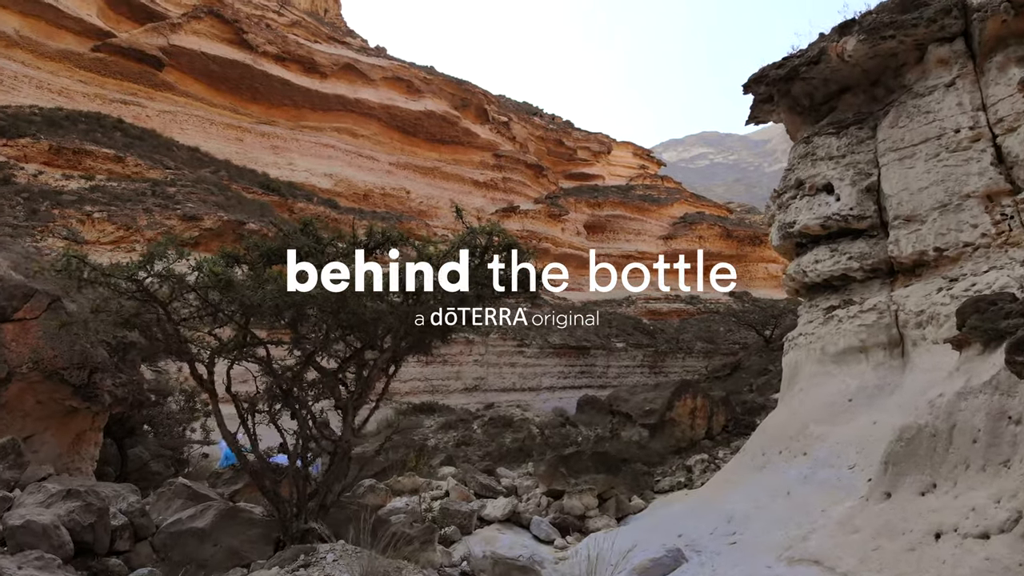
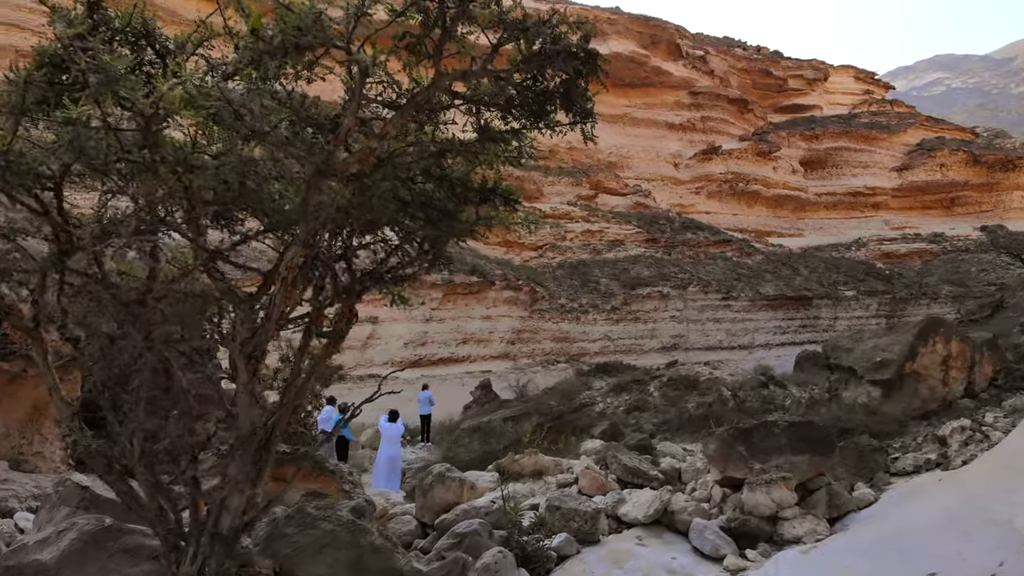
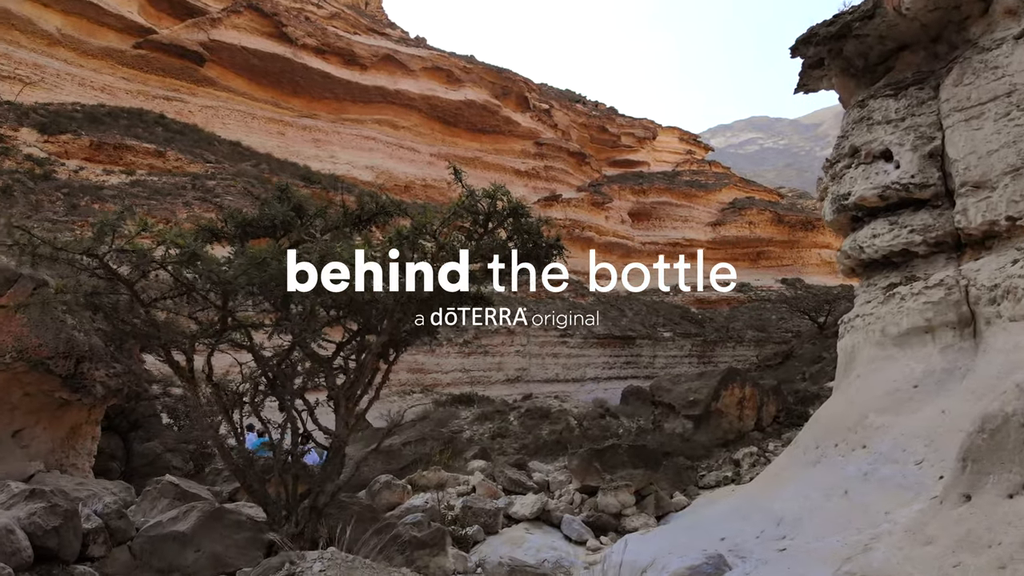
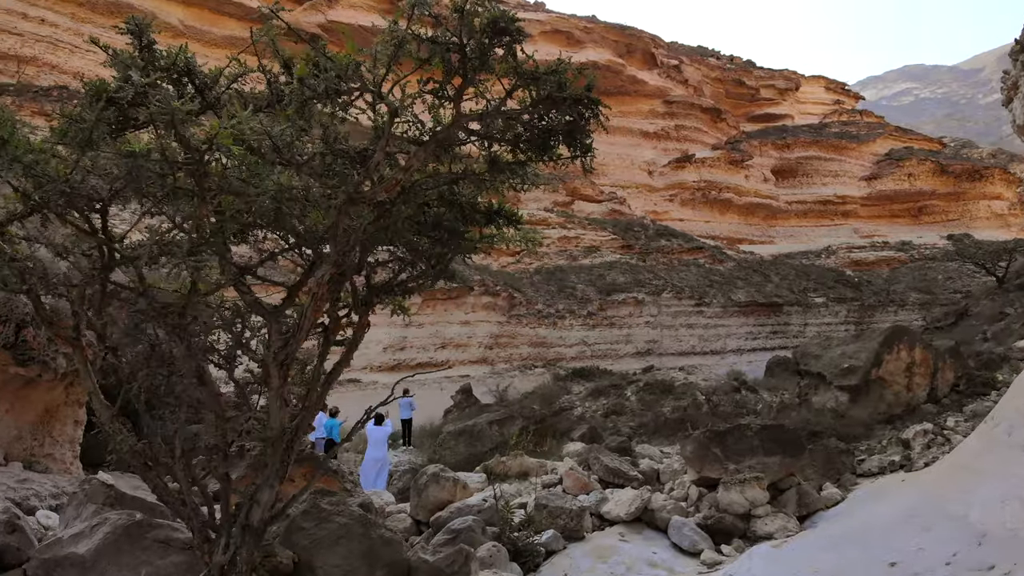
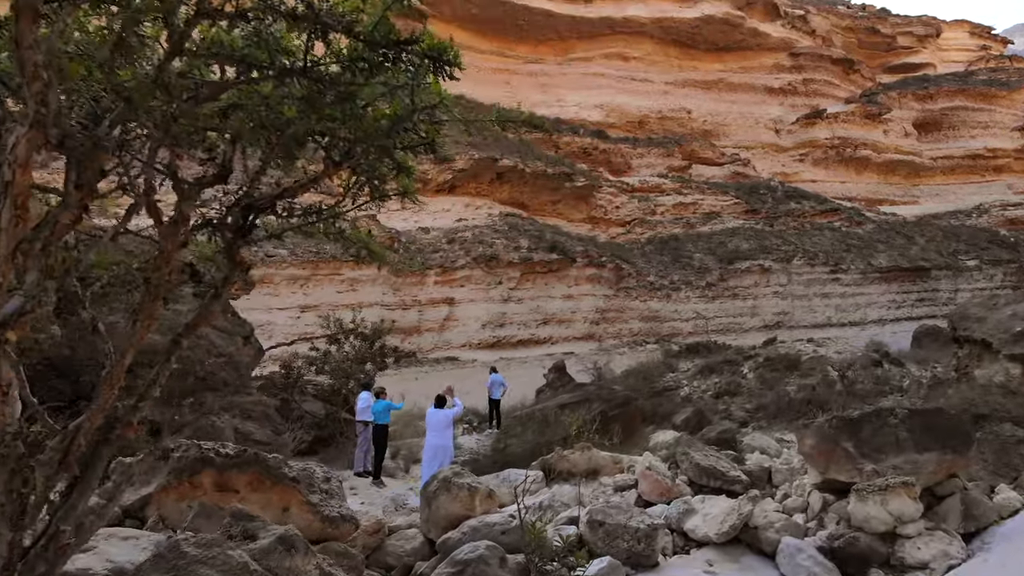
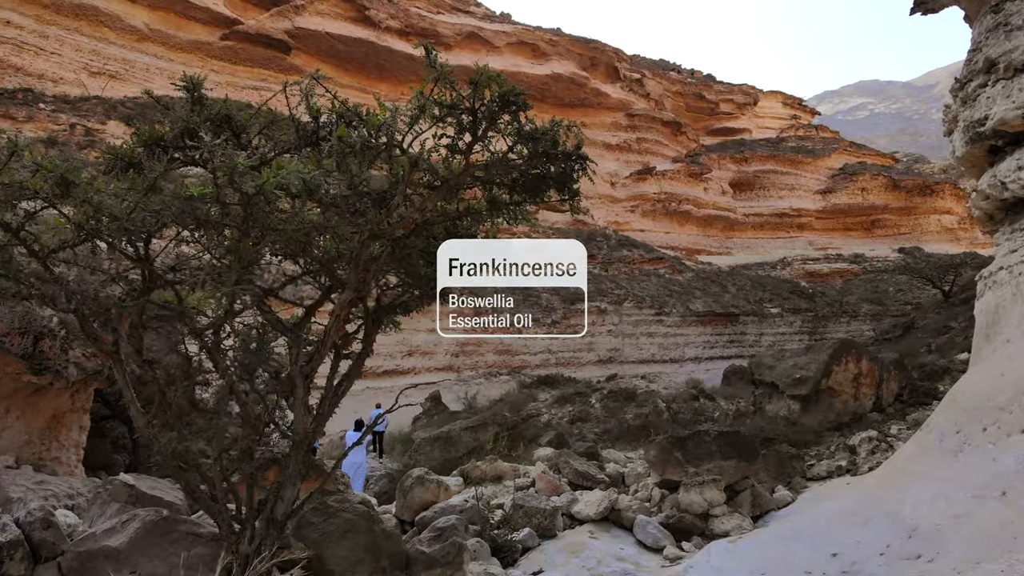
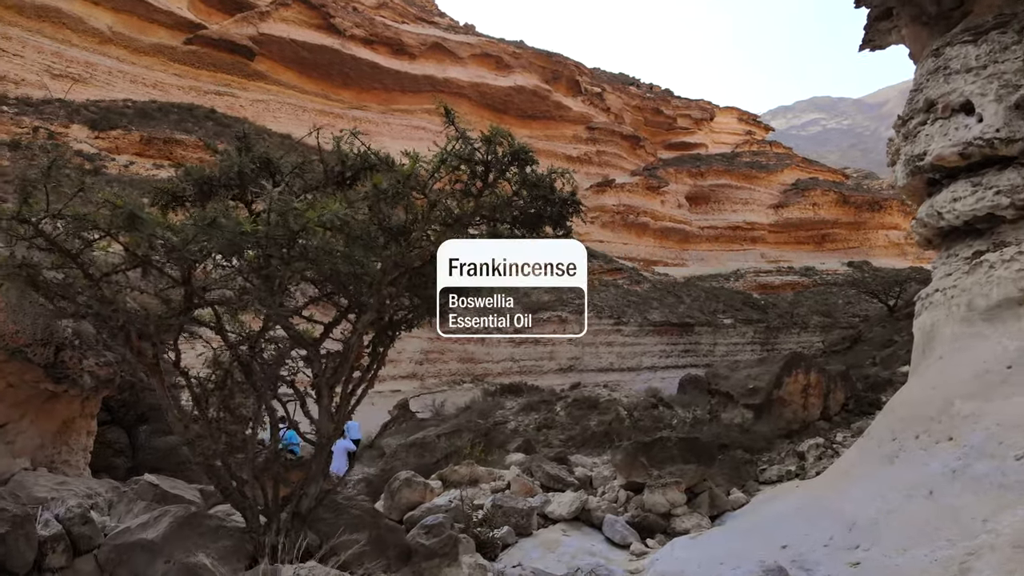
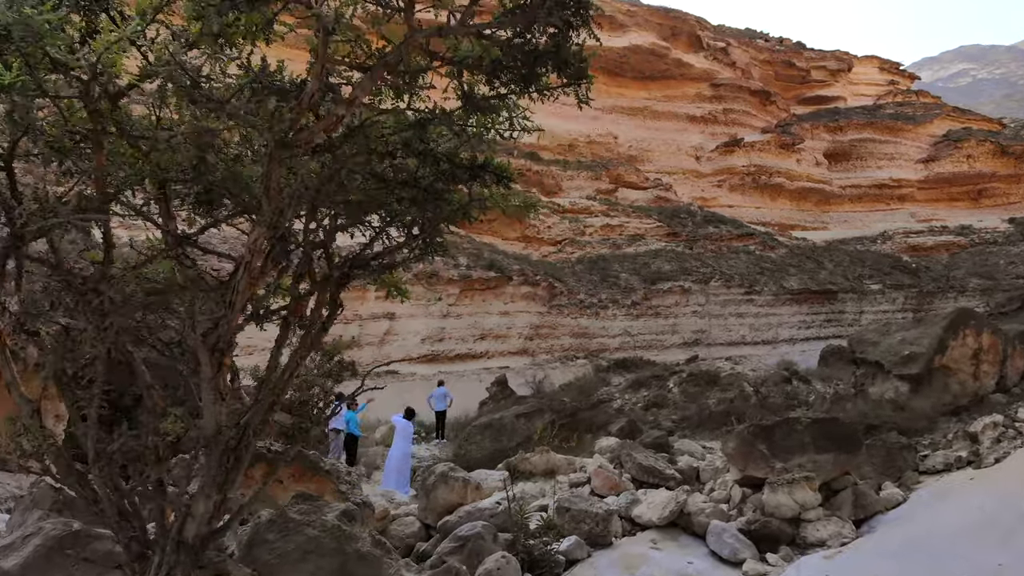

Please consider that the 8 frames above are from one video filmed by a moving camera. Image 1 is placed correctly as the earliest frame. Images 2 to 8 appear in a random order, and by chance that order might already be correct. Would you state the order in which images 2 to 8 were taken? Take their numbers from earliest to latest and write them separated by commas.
3, 7, 6, 4, 2, 8, 5
